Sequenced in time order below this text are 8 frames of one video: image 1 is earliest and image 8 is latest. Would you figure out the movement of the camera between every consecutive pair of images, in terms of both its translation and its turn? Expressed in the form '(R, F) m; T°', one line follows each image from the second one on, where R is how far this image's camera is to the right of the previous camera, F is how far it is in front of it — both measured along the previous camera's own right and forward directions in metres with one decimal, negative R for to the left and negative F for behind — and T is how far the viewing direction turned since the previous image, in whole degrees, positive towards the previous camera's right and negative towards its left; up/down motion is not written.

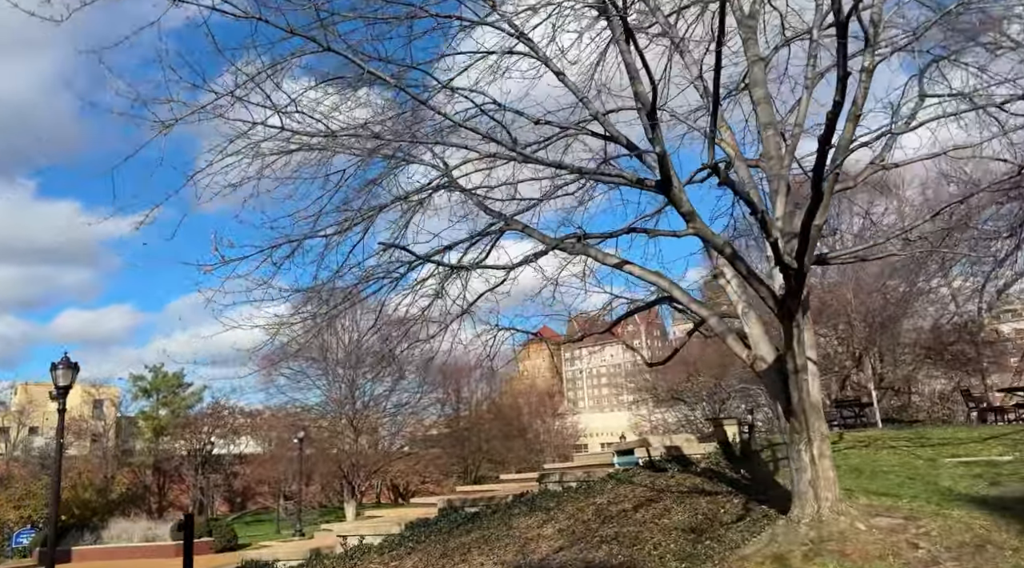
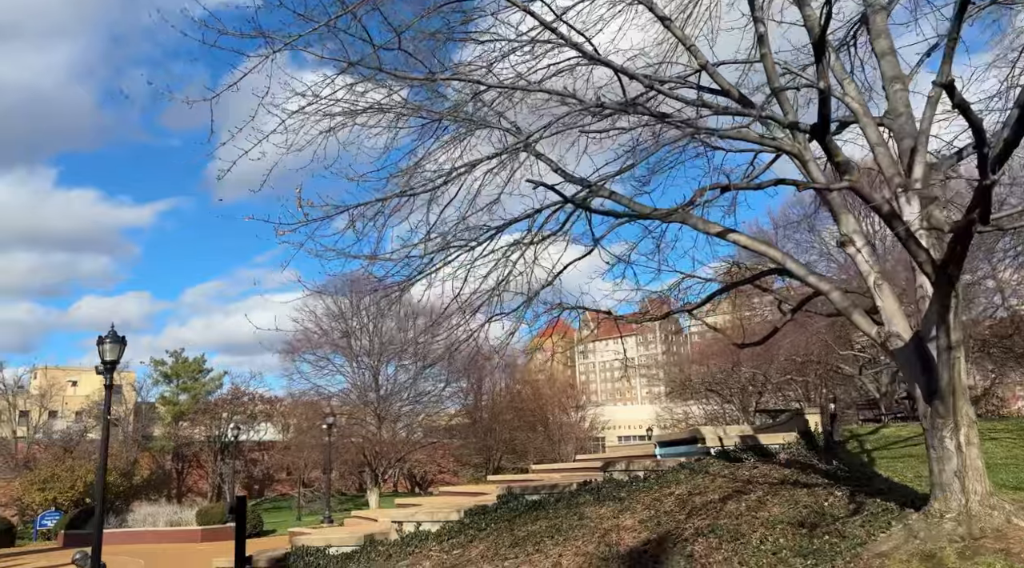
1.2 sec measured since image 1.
(-0.6, +0.5) m; -1°
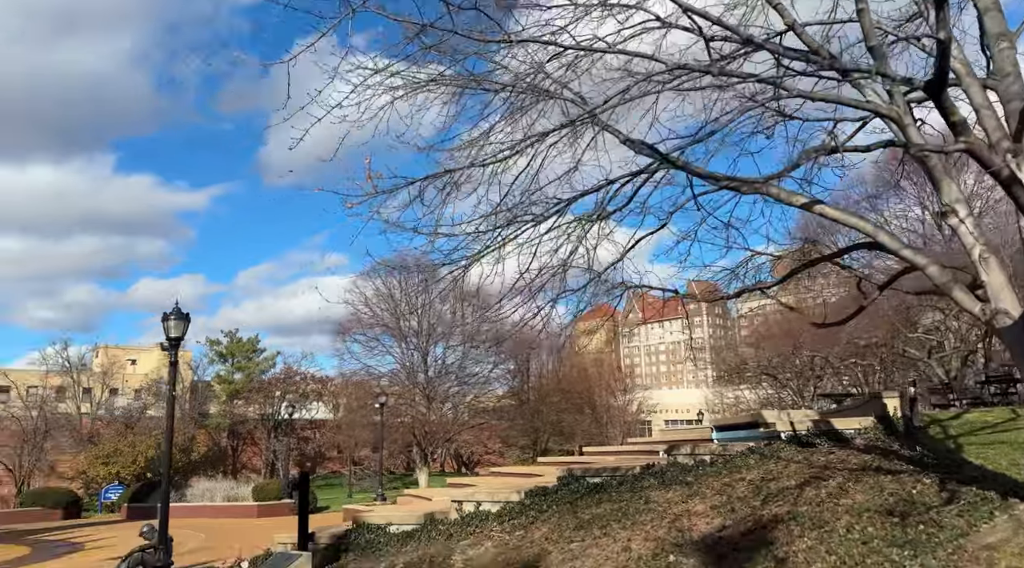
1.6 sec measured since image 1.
(-0.2, +0.2) m; -3°
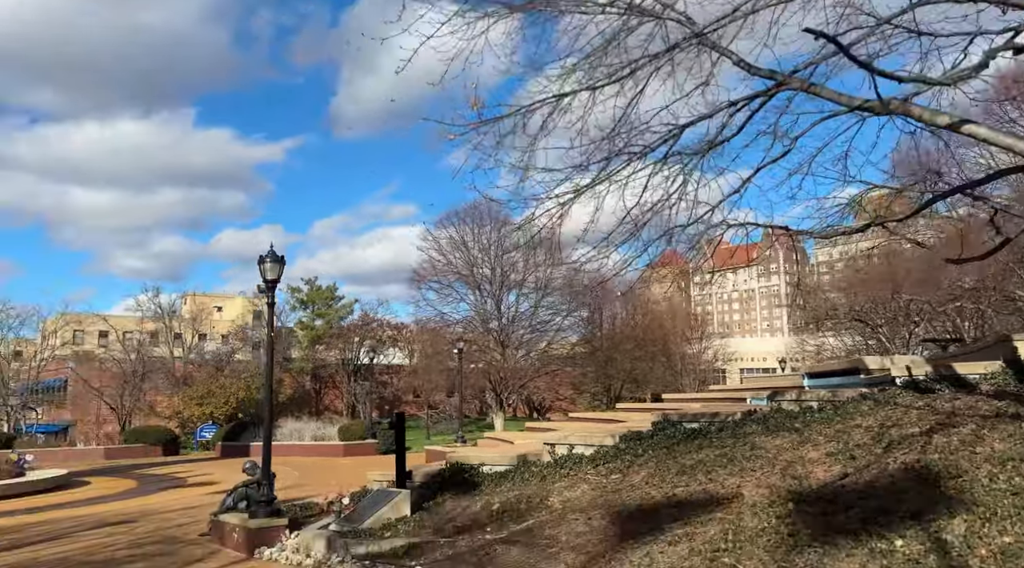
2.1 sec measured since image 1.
(-0.3, +0.2) m; -5°
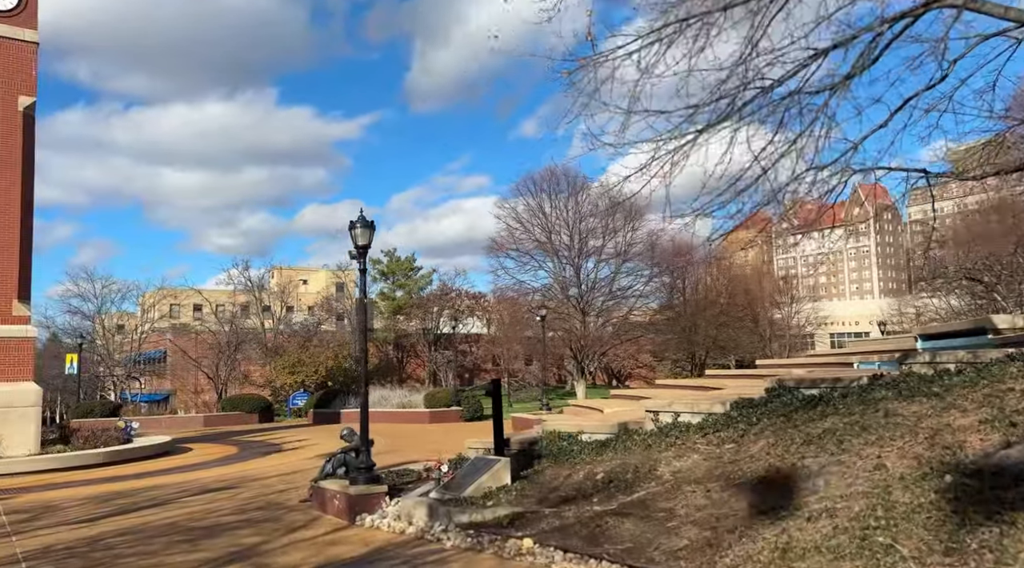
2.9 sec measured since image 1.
(-0.3, +0.4) m; -6°
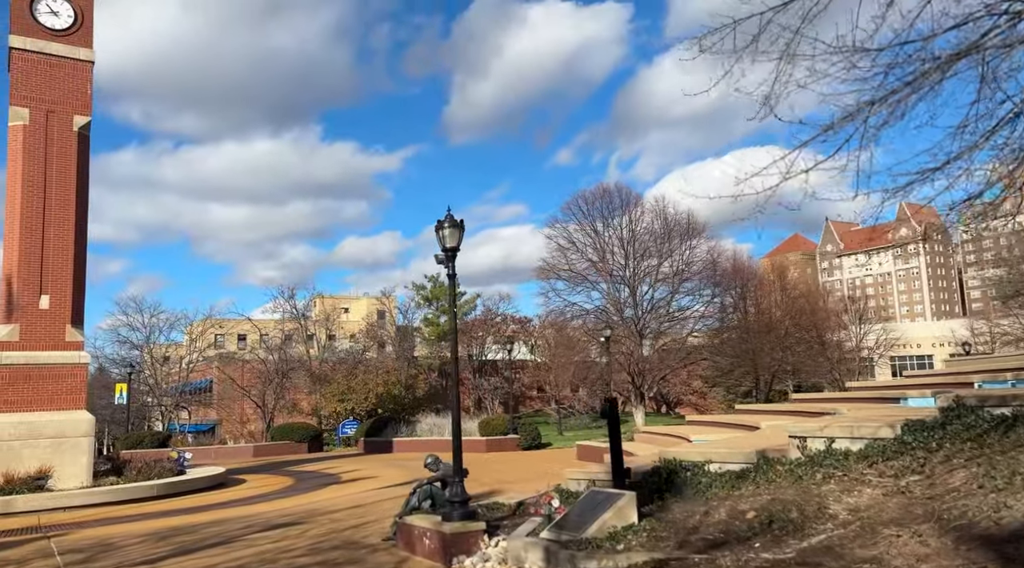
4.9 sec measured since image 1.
(-0.8, +1.2) m; -3°
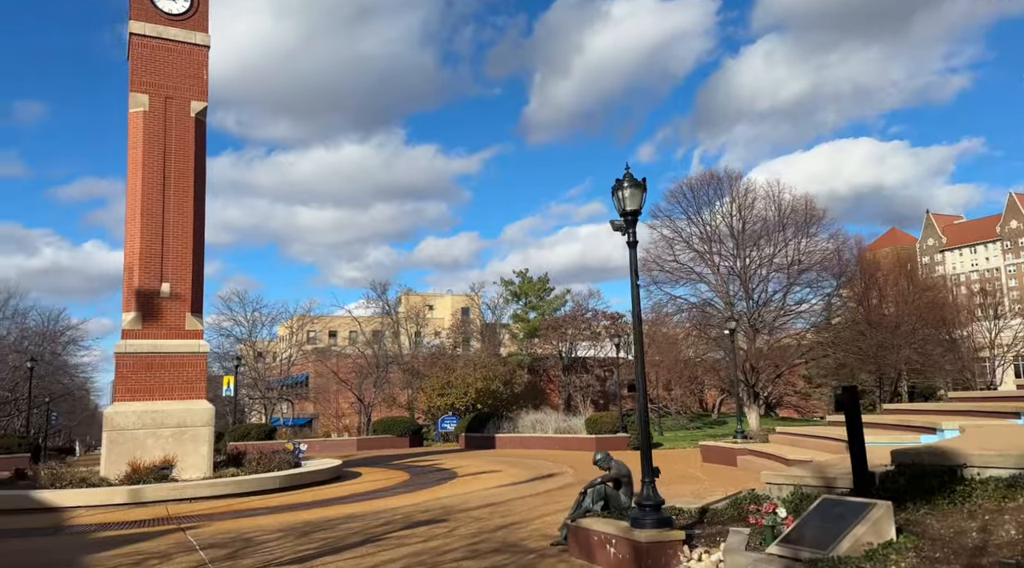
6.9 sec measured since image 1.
(-1.1, +1.1) m; -6°
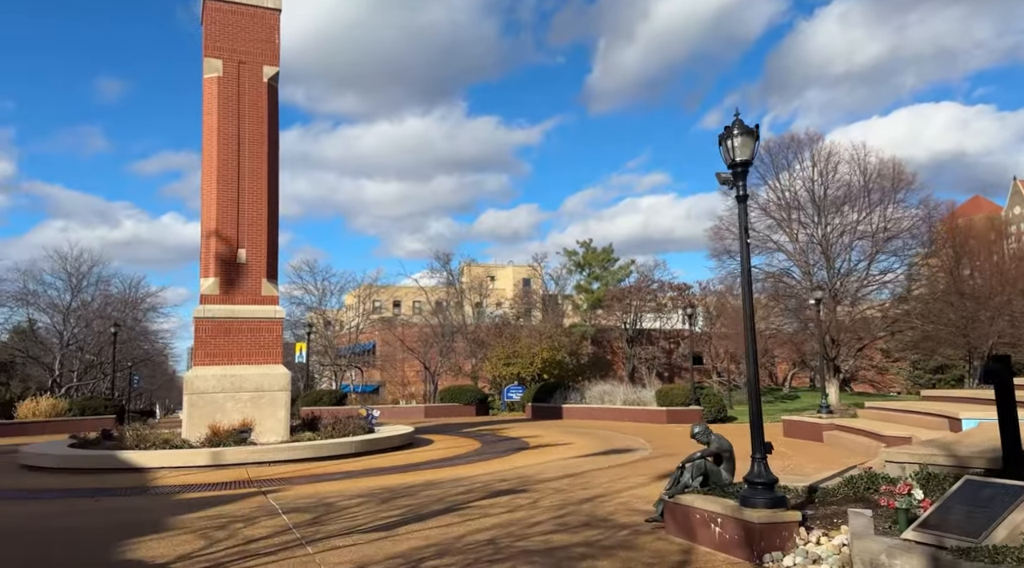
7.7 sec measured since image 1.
(-0.3, +0.5) m; -5°
